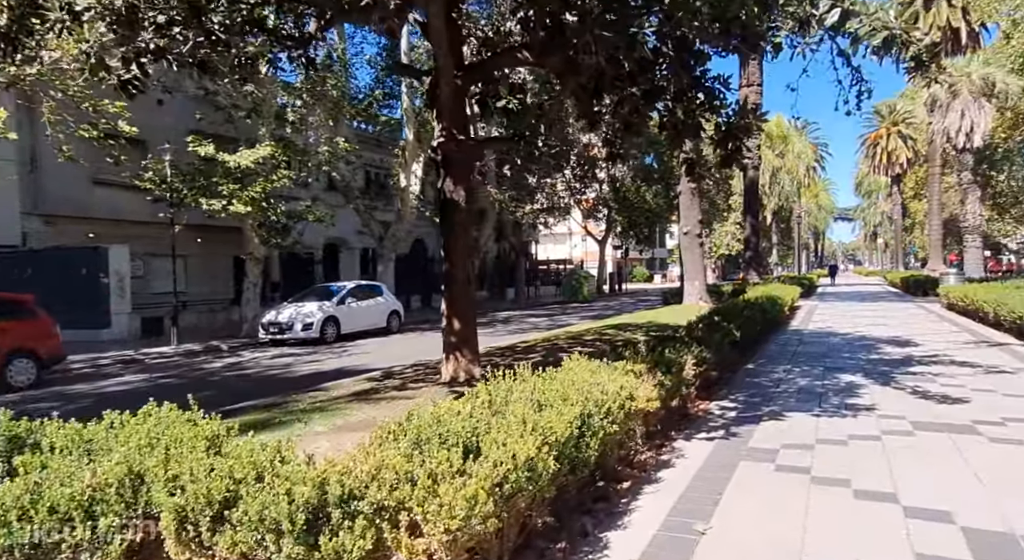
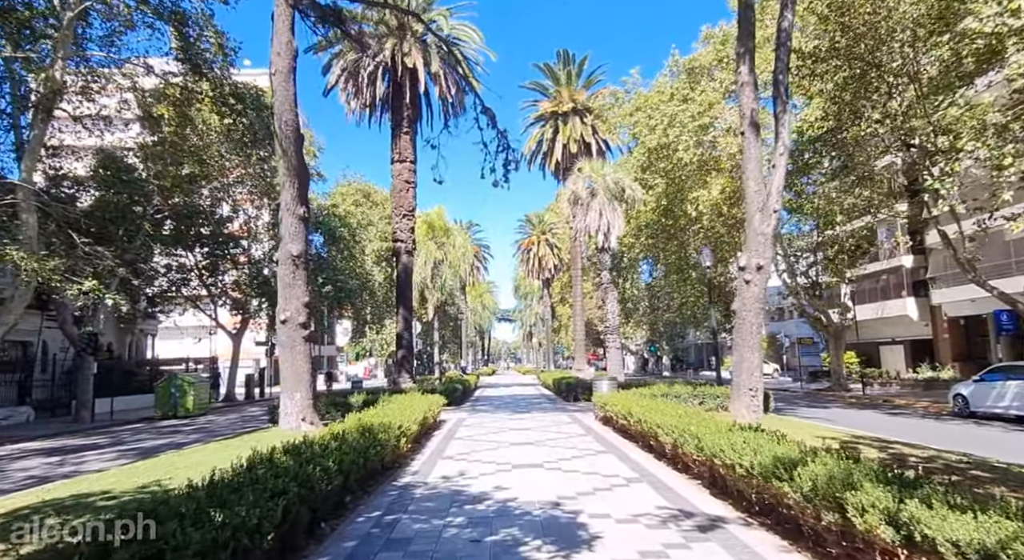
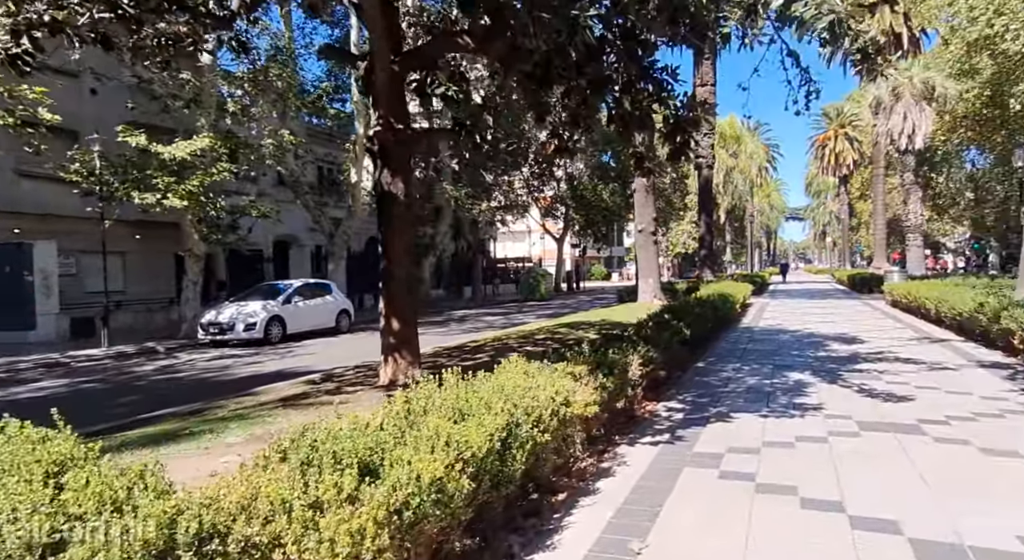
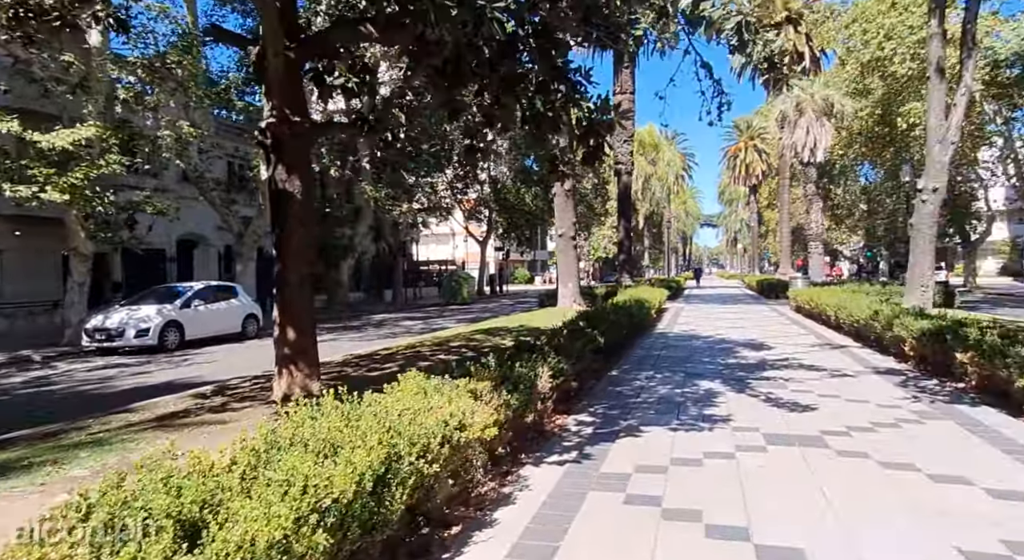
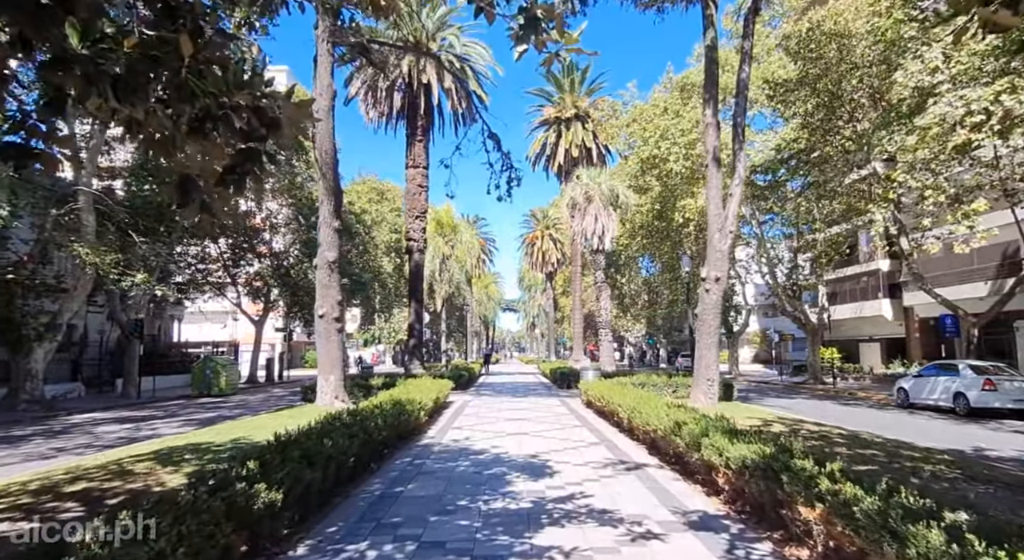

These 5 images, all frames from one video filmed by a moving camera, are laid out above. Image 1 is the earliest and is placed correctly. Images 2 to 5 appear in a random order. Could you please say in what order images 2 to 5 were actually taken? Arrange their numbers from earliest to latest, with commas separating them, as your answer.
3, 4, 5, 2
